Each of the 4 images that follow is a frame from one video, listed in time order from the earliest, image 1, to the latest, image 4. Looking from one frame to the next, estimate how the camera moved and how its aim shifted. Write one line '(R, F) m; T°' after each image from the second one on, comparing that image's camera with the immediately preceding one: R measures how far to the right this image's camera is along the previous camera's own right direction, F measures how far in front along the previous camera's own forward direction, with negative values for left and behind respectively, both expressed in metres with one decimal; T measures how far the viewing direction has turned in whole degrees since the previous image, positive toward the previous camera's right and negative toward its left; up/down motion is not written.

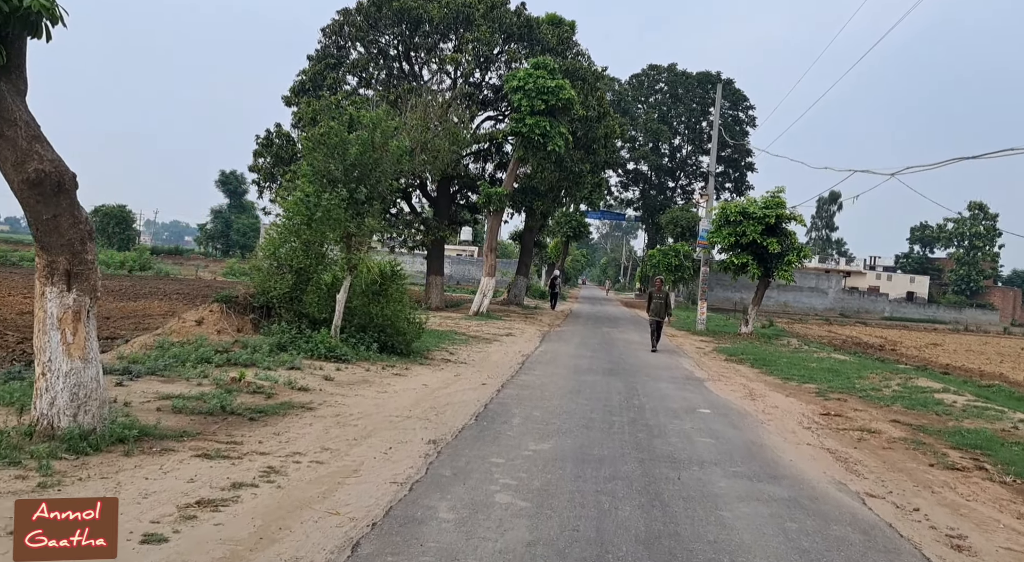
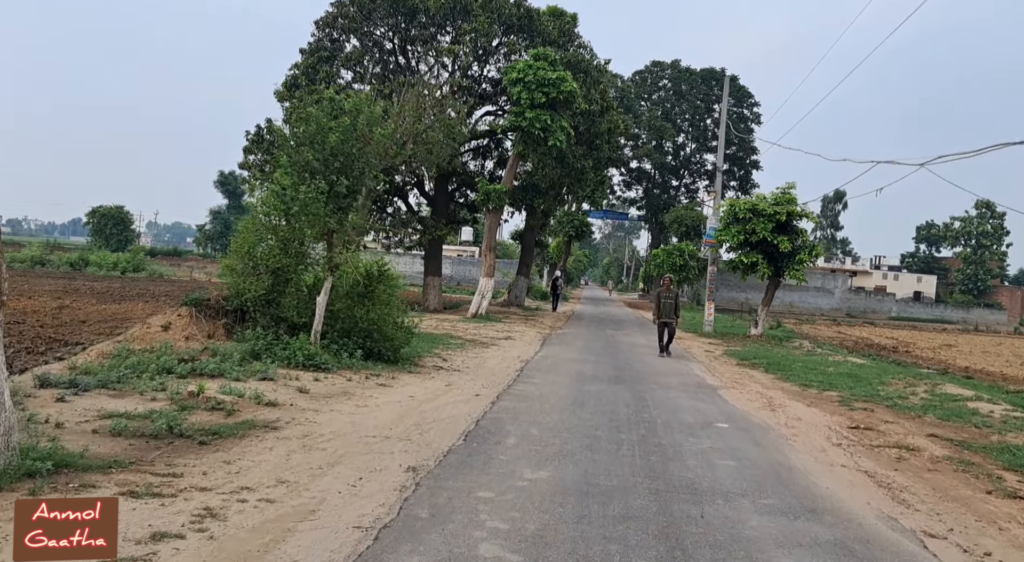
(+0.1, +1.1) m; 0°
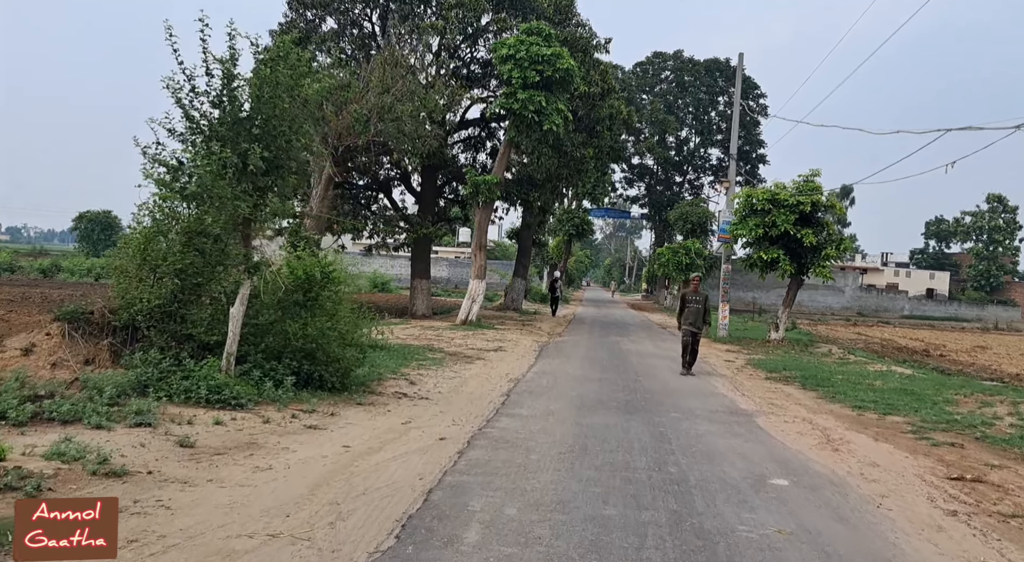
(+0.3, +2.9) m; 0°
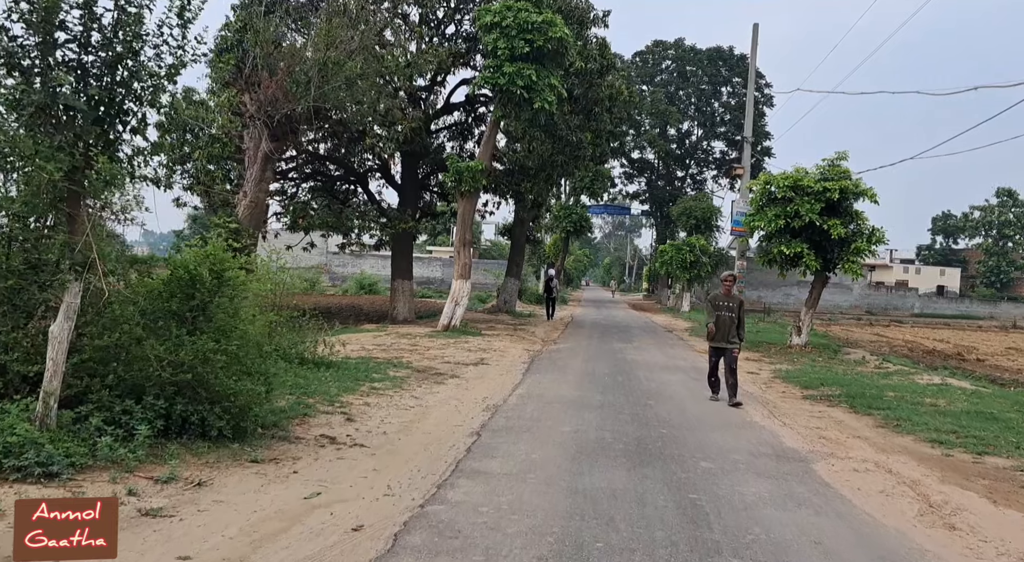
(+0.3, +3.0) m; 0°
